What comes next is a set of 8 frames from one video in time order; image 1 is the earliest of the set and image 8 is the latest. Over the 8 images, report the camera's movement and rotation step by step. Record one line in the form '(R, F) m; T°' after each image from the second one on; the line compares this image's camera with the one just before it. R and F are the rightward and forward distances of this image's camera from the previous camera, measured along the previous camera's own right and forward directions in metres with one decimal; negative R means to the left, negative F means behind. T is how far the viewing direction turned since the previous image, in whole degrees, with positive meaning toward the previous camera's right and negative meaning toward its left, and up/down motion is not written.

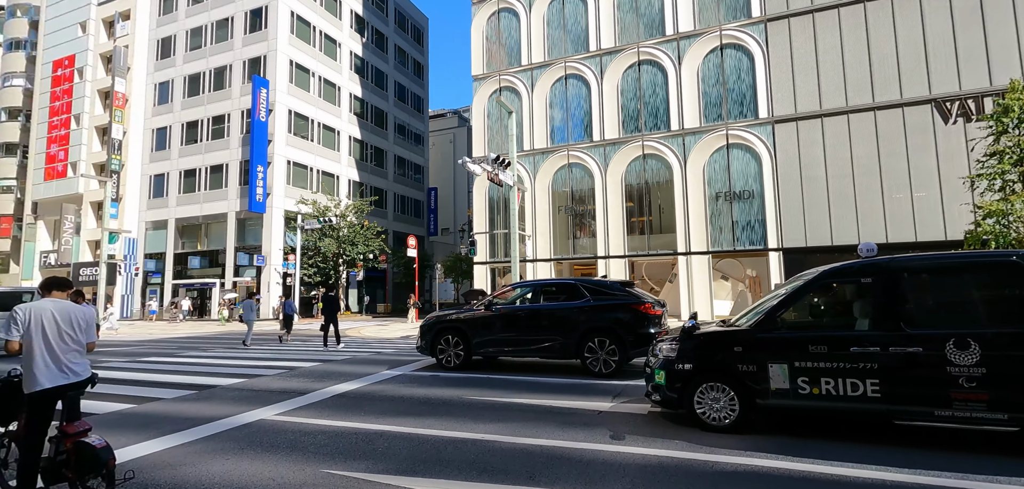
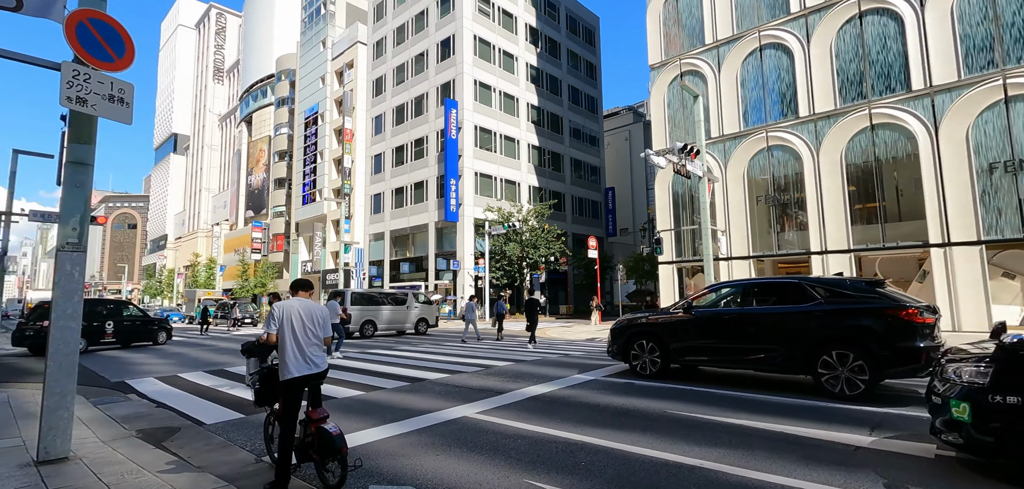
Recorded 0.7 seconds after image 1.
(-0.2, +0.3) m; -20°
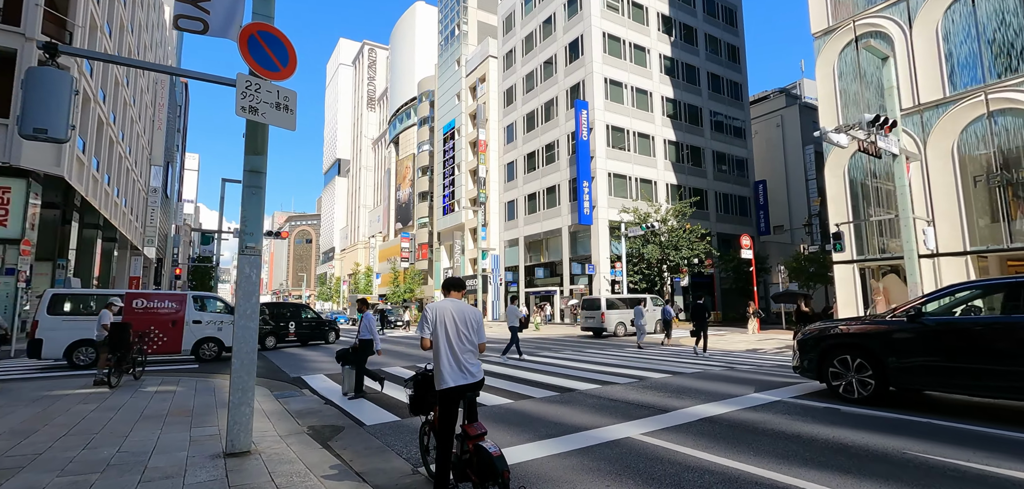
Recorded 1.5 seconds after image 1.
(-0.3, +0.6) m; -15°
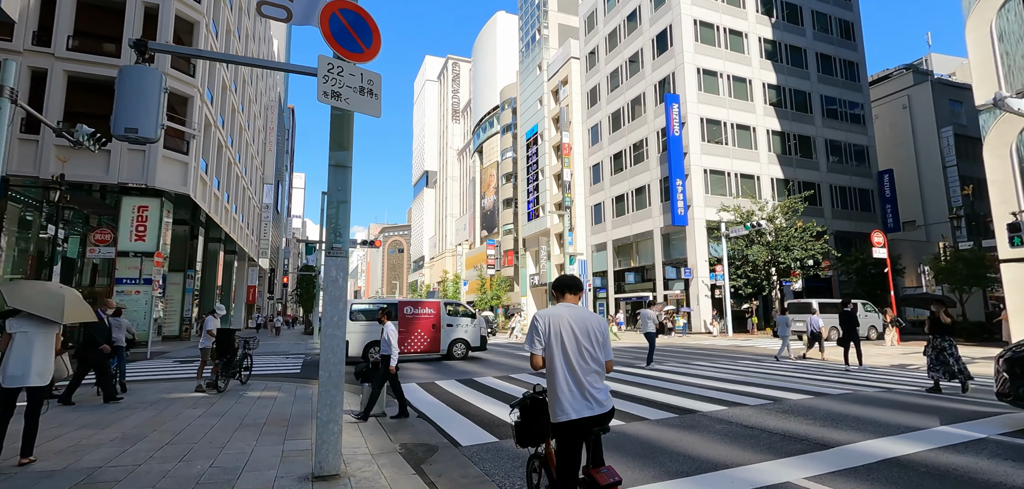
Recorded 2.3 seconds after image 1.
(-0.3, +0.8) m; -10°
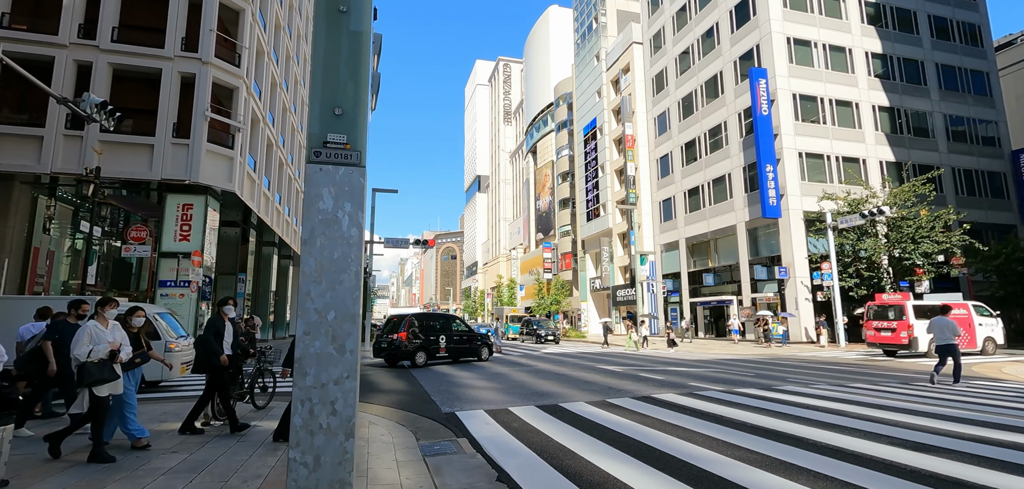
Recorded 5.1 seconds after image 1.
(-0.8, +2.8) m; -6°
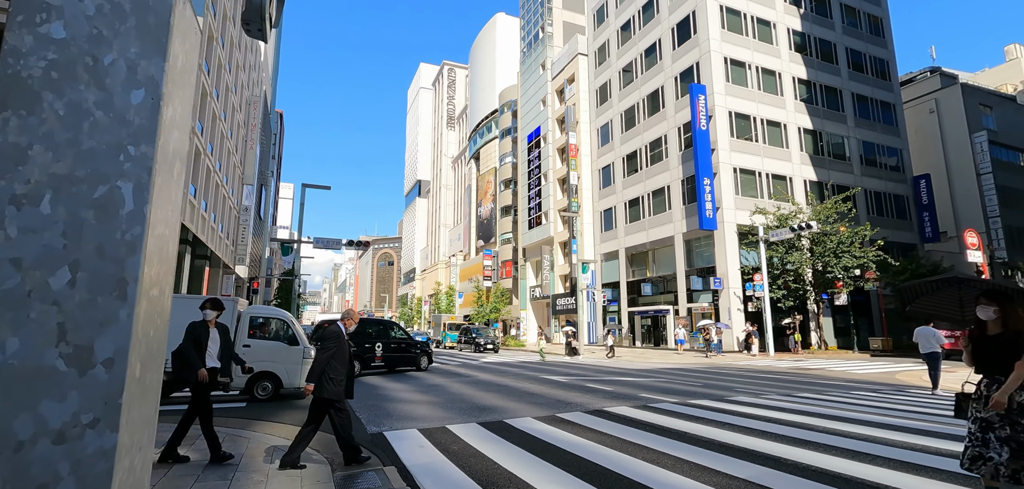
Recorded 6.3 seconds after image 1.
(-0.1, +0.9) m; +7°
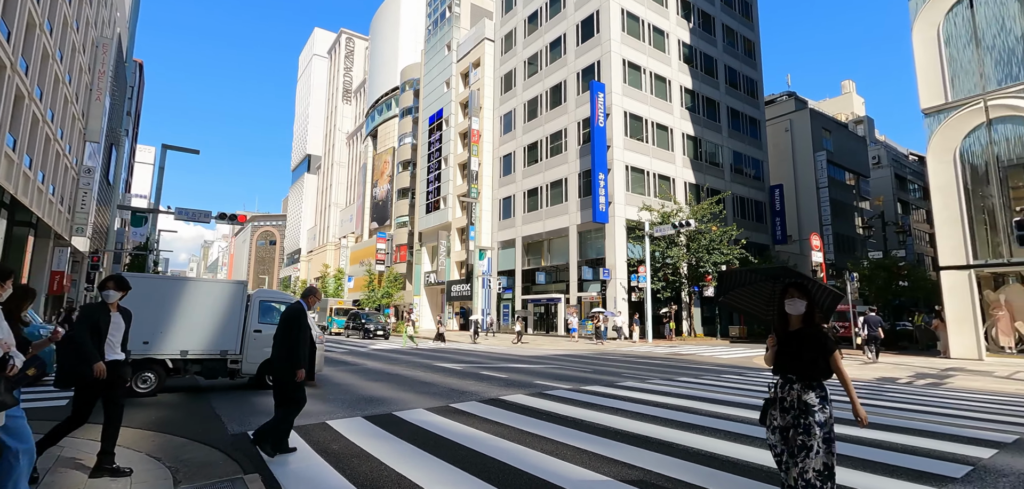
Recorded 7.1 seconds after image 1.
(0.0, +0.4) m; +12°
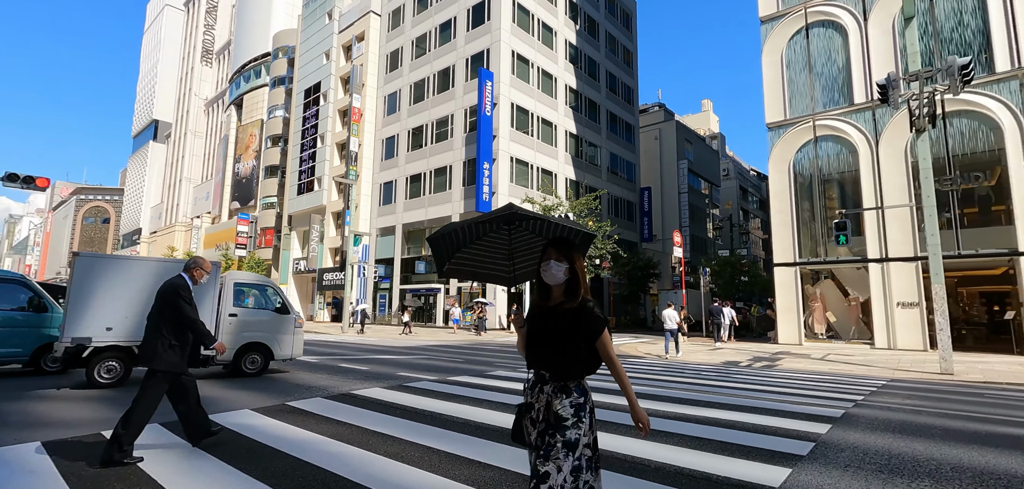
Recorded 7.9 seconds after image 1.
(+0.3, +0.7) m; +13°
